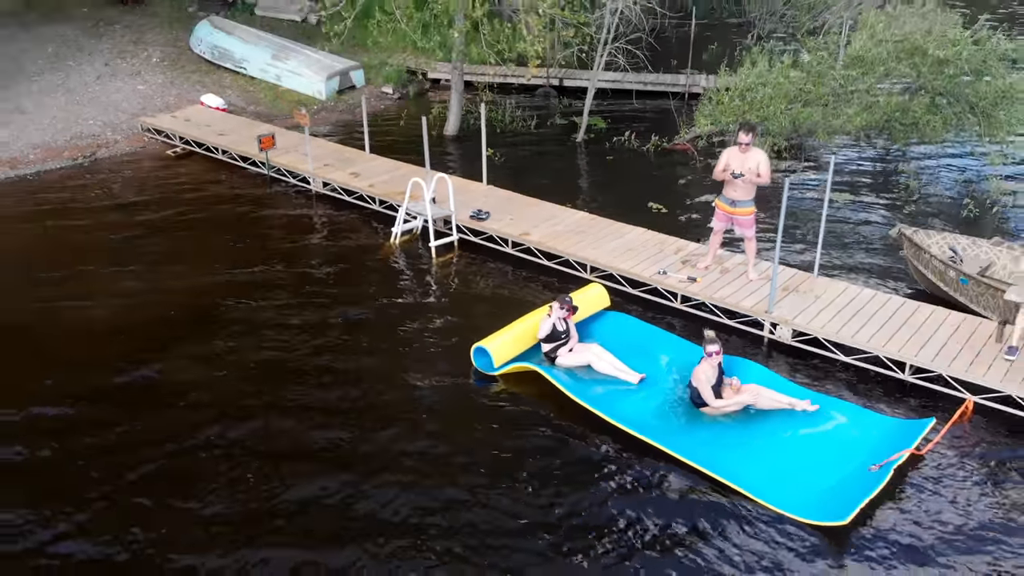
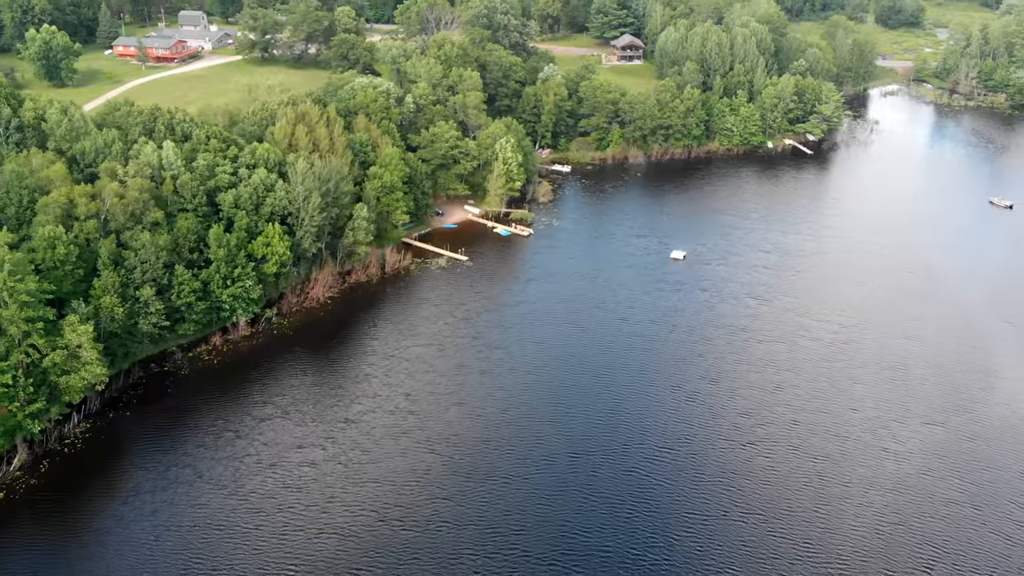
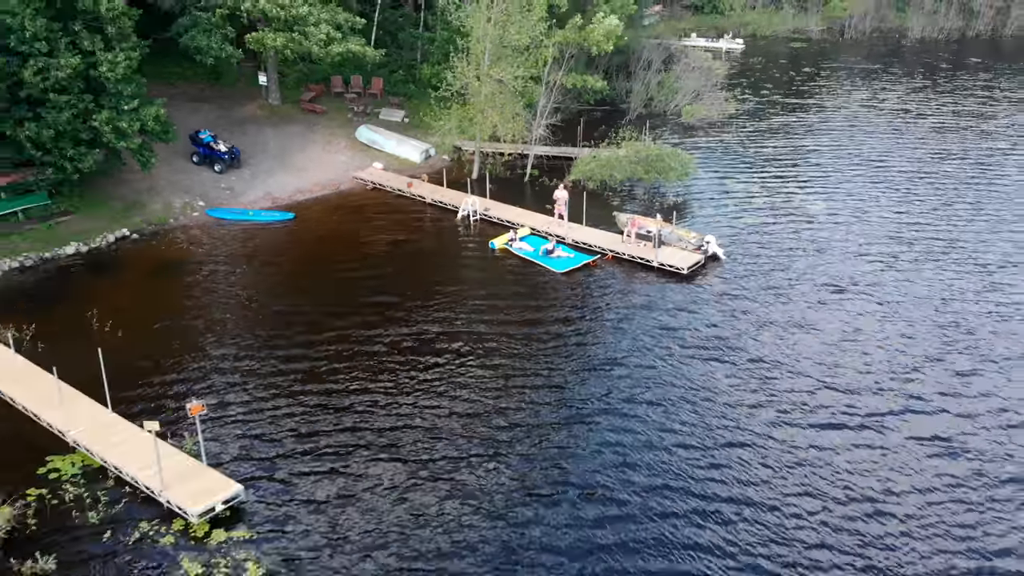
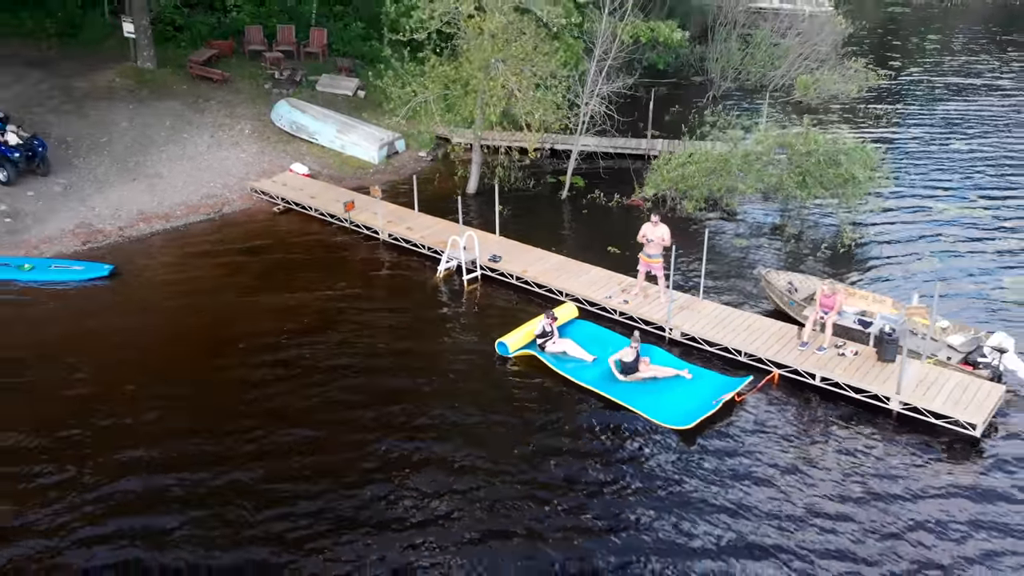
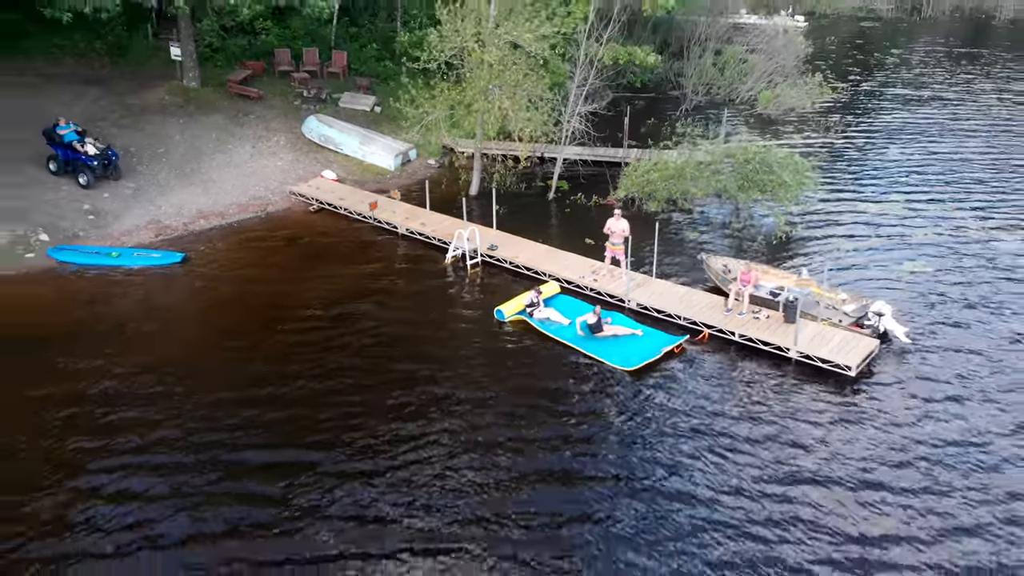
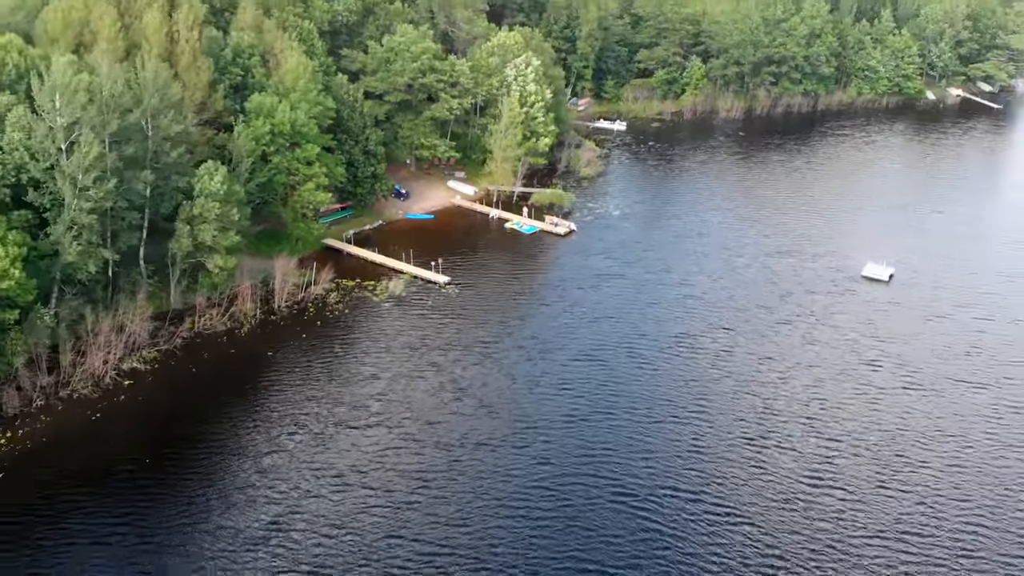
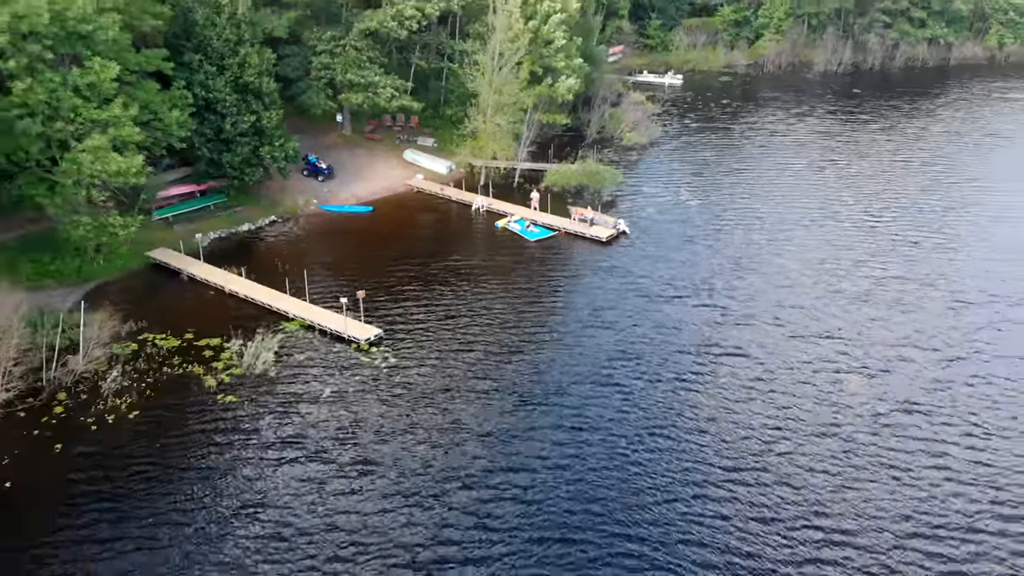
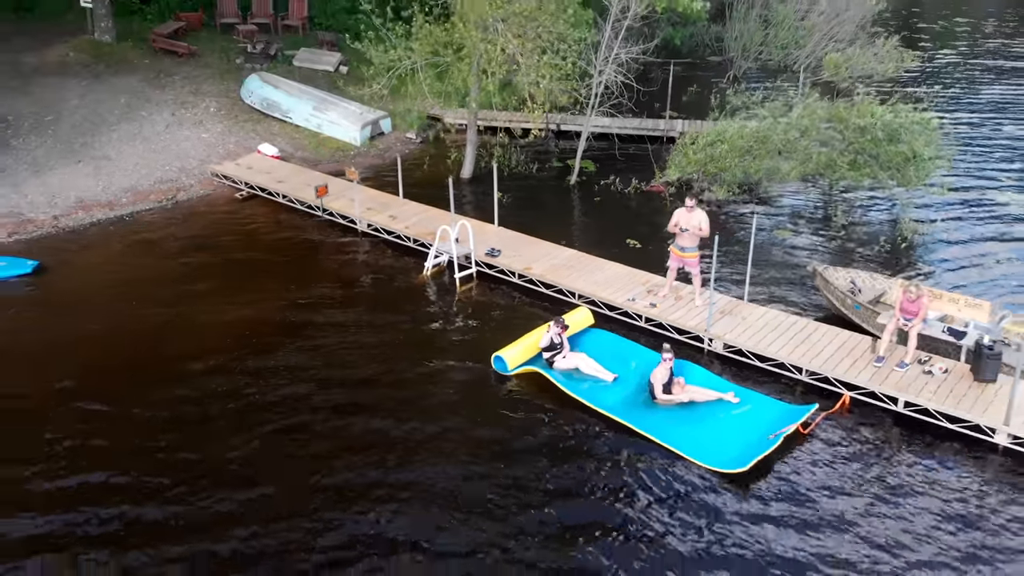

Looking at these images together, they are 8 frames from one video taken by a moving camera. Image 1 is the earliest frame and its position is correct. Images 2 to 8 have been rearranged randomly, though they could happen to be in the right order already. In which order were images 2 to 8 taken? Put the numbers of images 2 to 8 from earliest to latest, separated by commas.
8, 4, 5, 3, 7, 6, 2
